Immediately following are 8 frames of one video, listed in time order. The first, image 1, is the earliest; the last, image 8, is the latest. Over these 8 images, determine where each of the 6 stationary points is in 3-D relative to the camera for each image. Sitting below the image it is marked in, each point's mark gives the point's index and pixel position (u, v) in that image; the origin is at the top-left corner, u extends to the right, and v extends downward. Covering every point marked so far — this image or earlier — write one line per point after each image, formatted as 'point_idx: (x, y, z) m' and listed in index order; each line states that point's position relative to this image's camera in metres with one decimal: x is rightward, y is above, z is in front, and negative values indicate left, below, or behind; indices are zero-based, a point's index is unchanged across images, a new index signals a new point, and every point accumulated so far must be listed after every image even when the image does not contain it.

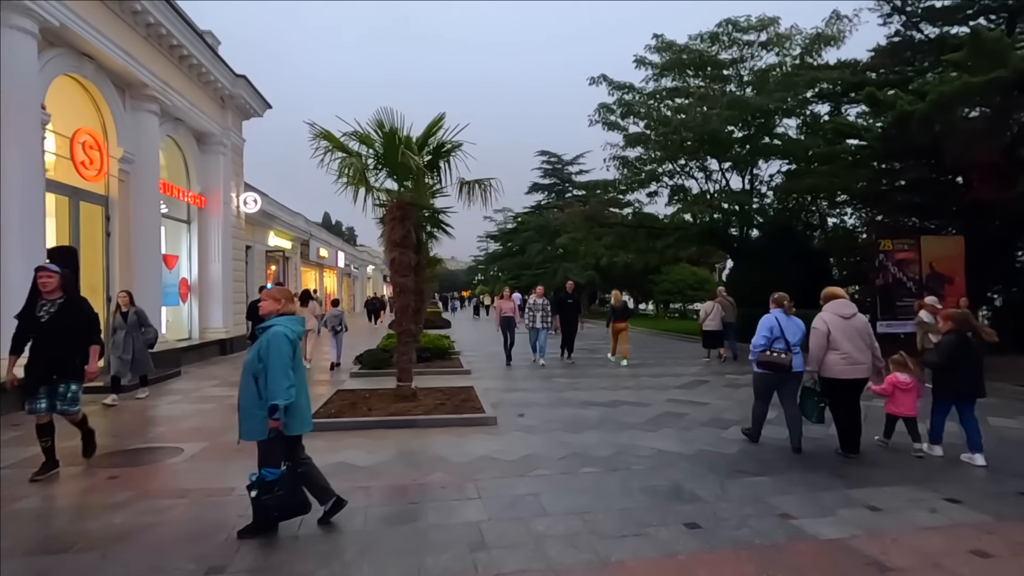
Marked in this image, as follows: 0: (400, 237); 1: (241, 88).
0: (-2.0, +0.9, +9.5) m
1: (-9.4, +6.9, +18.5) m
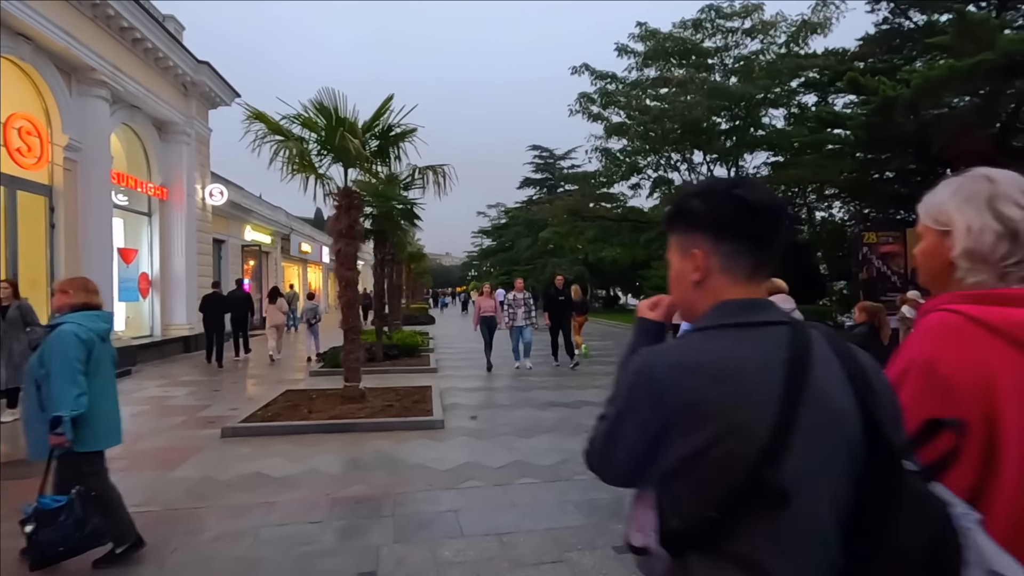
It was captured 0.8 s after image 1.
0: (-2.7, +1.0, +8.9) m
1: (-10.2, +7.1, +17.8) m
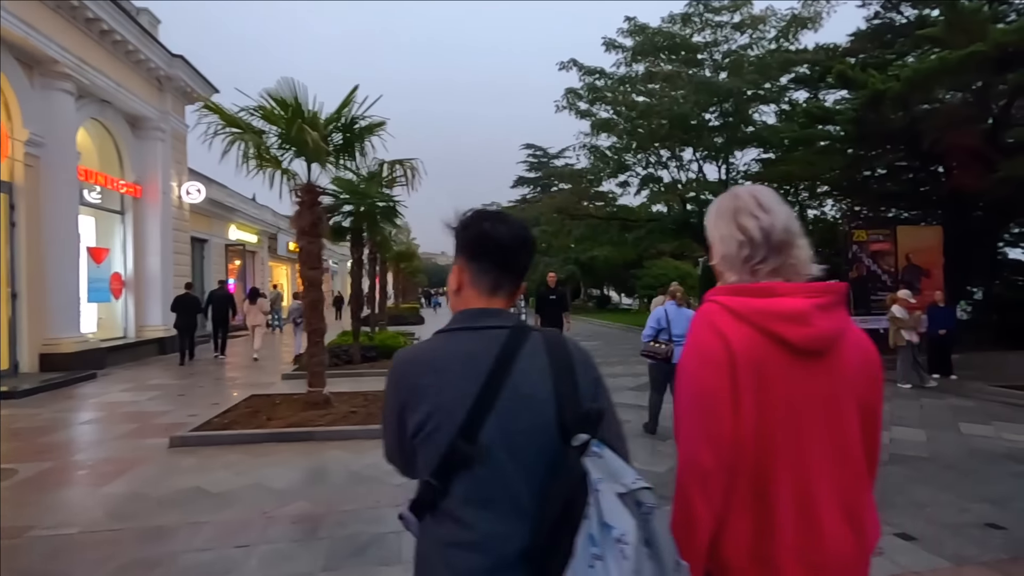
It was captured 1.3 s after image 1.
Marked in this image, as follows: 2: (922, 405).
0: (-3.2, +1.0, +8.4) m
1: (-10.7, +7.0, +17.3) m
2: (+7.3, -2.1, +9.6) m
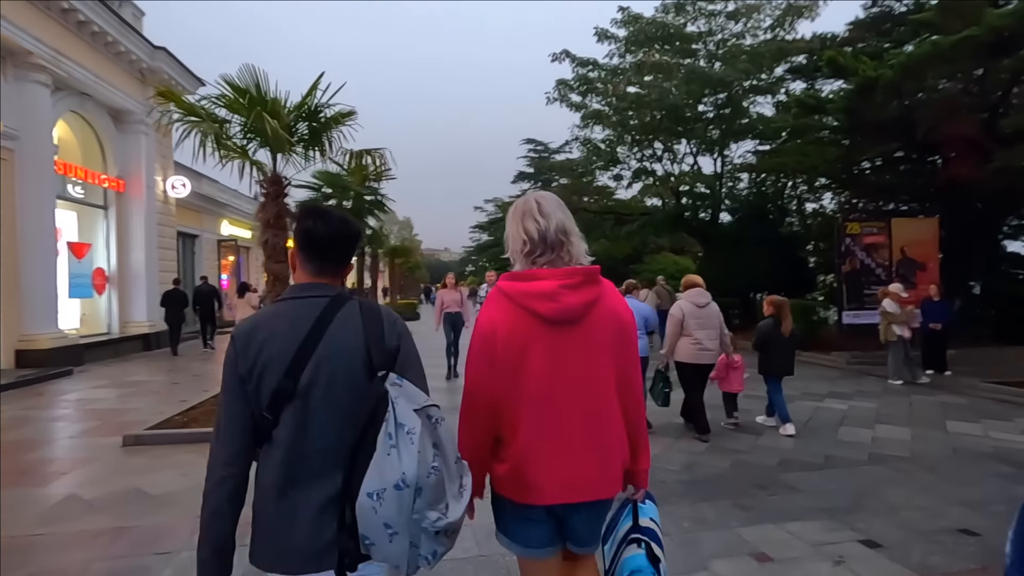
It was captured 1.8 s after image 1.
0: (-3.6, +1.1, +8.2) m
1: (-11.1, +7.2, +17.1) m
2: (+6.8, -2.0, +9.3) m
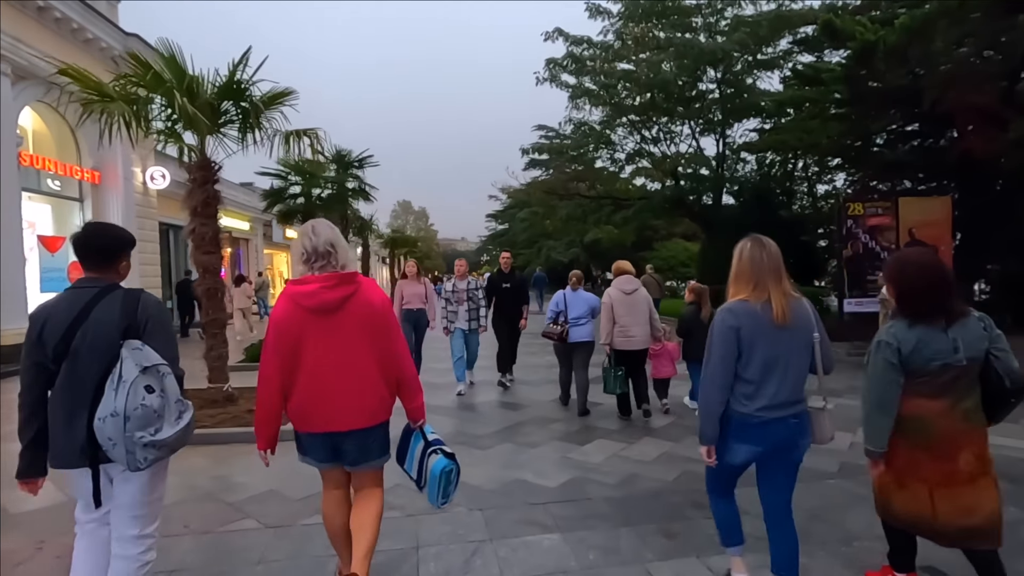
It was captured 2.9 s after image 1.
0: (-4.4, +1.2, +7.6) m
1: (-11.6, +7.4, +16.6) m
2: (+6.1, -1.7, +8.4) m
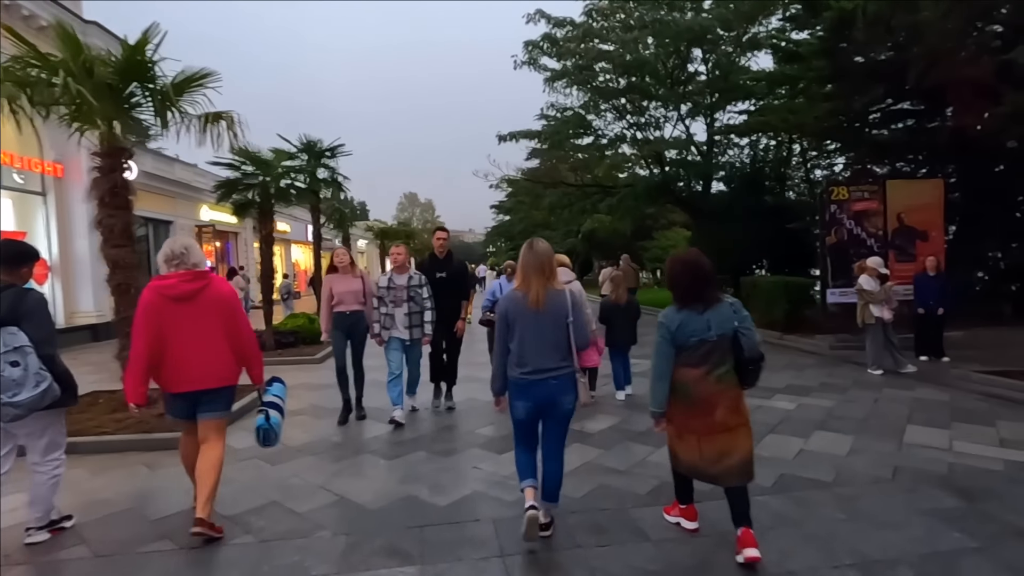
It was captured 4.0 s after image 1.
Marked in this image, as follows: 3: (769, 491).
0: (-5.4, +1.2, +7.1) m
1: (-12.5, +7.5, +16.2) m
2: (+5.2, -1.6, +7.7) m
3: (+2.3, -1.8, +4.7) m
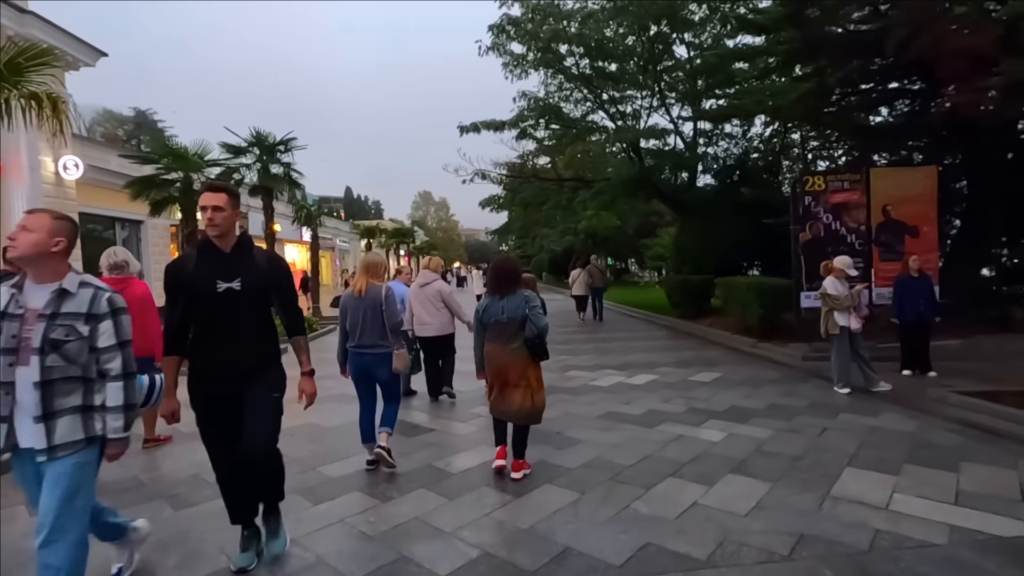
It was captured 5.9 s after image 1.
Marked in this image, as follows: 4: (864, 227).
0: (-6.8, +1.2, +6.2) m
1: (-13.6, +7.5, +15.5) m
2: (+3.7, -1.6, +6.4) m
3: (+0.7, -1.9, +3.5) m
4: (+7.0, +1.2, +10.6) m
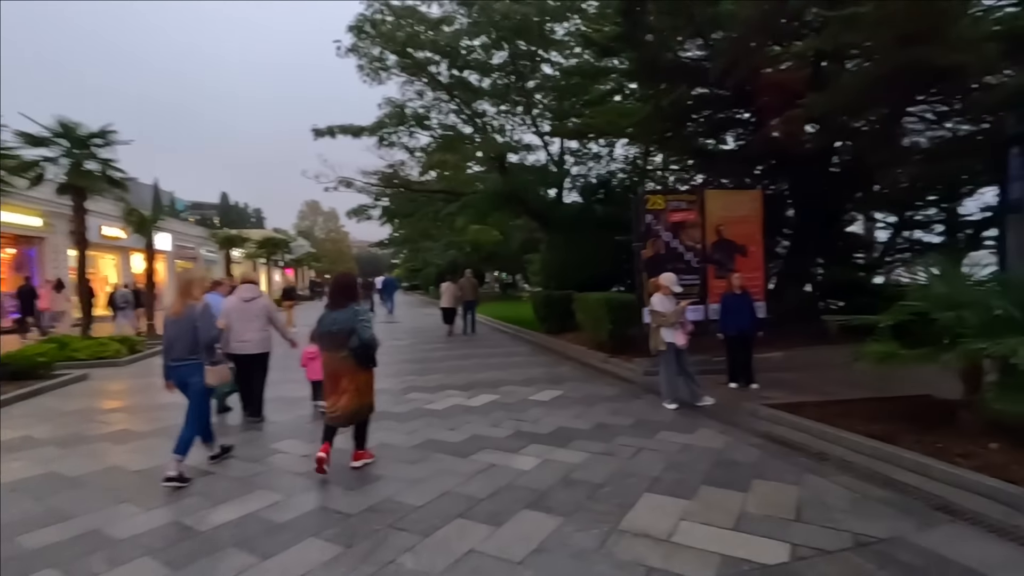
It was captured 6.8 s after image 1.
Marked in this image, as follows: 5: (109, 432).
0: (-8.8, +1.0, +4.1) m
1: (-17.2, +7.1, +12.1) m
2: (+1.5, -1.9, +6.3) m
3: (-0.9, -2.0, +2.9) m
4: (+3.9, +0.9, +11.1) m
5: (-5.6, -2.0, +7.5) m
